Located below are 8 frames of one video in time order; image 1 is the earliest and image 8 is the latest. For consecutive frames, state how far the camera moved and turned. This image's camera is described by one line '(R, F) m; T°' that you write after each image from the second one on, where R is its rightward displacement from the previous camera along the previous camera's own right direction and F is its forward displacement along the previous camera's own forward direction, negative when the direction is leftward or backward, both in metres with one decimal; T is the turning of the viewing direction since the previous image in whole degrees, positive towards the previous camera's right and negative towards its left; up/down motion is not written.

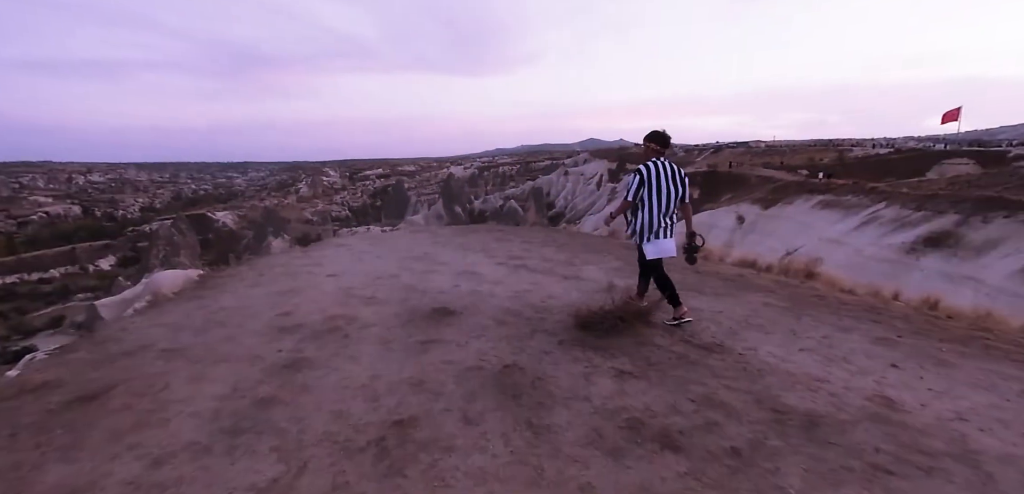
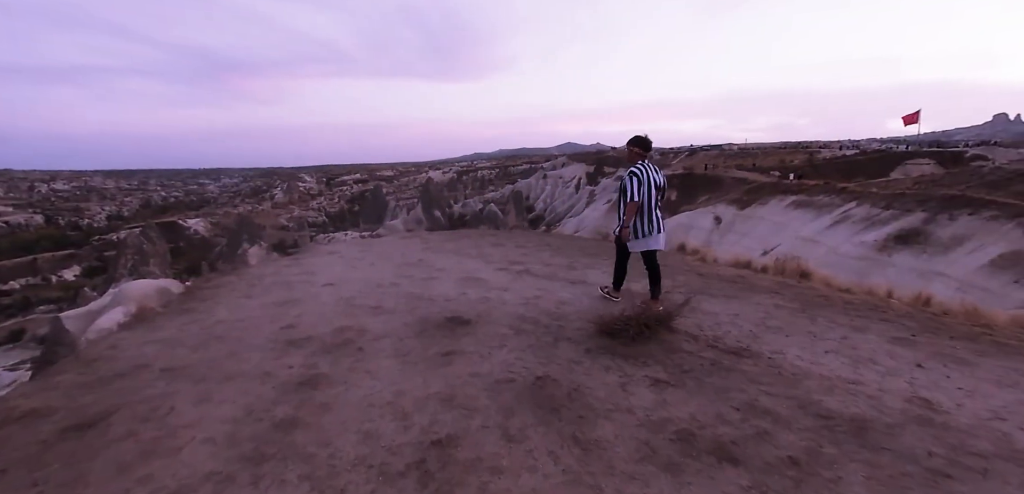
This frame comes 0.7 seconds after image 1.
(-0.4, +0.2) m; +3°
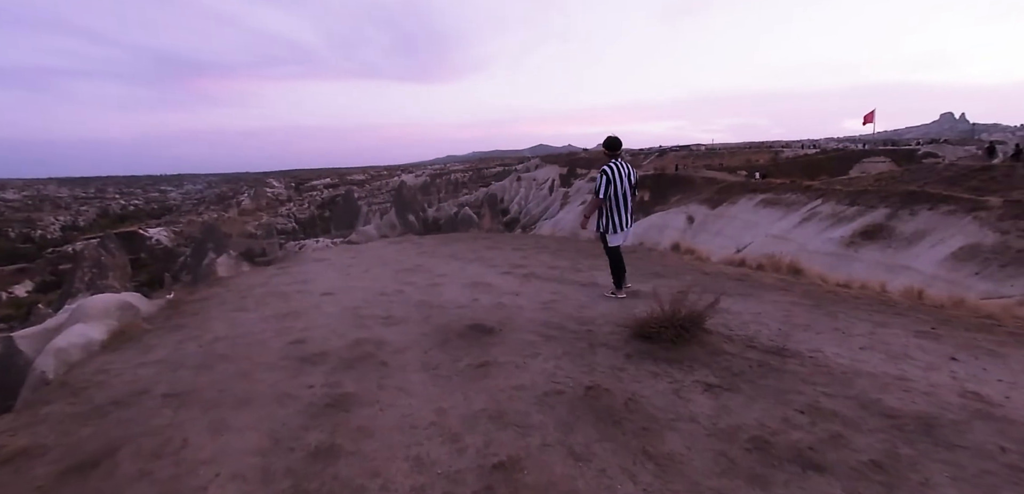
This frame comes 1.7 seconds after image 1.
(-0.5, +0.3) m; +3°
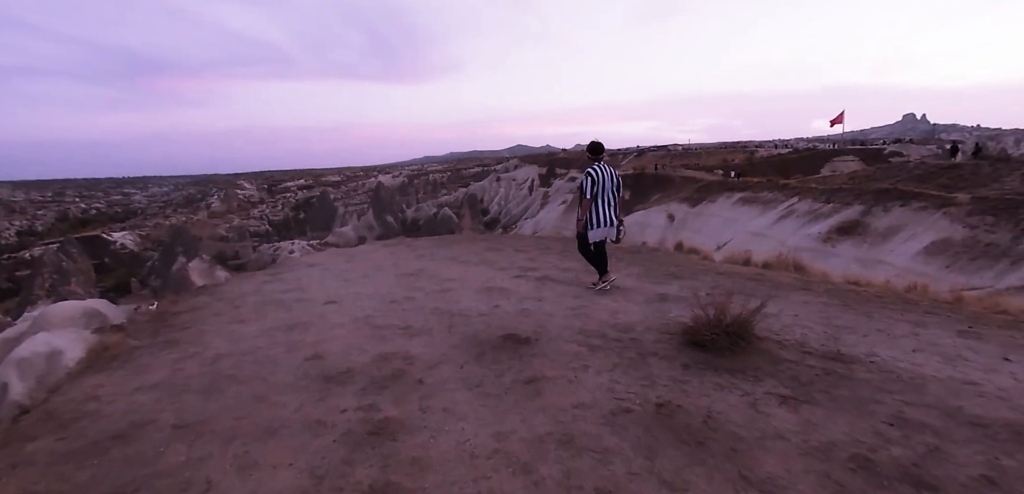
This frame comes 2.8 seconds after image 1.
(-0.5, +0.3) m; +3°
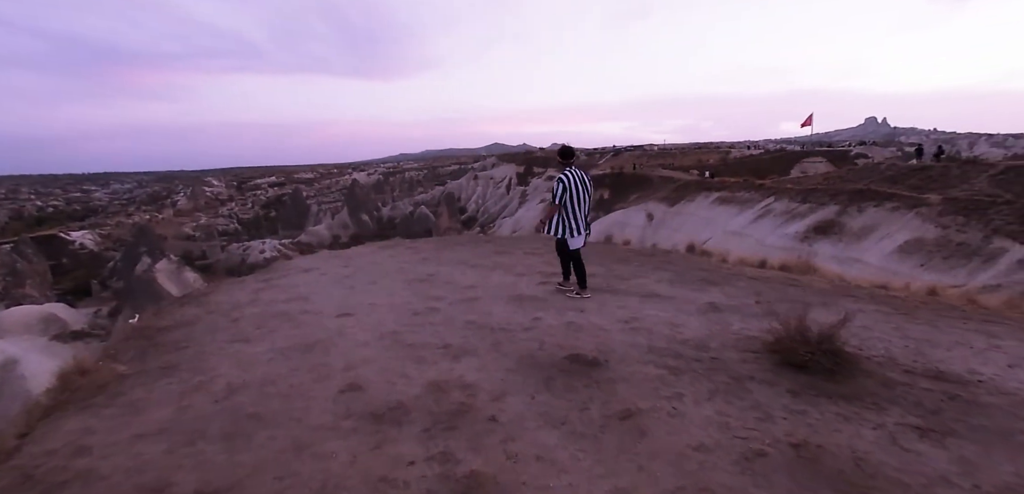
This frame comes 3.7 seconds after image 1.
(-0.7, +0.6) m; +3°
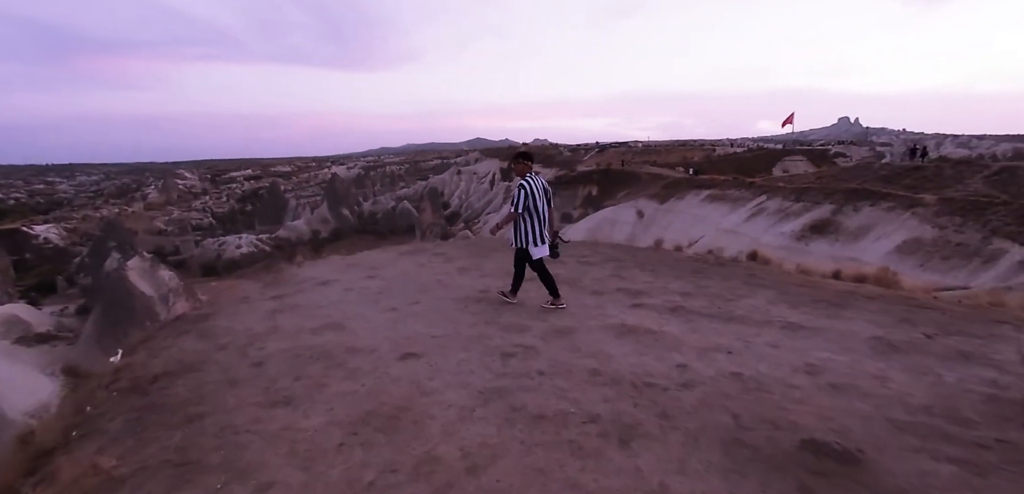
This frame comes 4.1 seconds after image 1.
(-1.1, +1.3) m; +3°
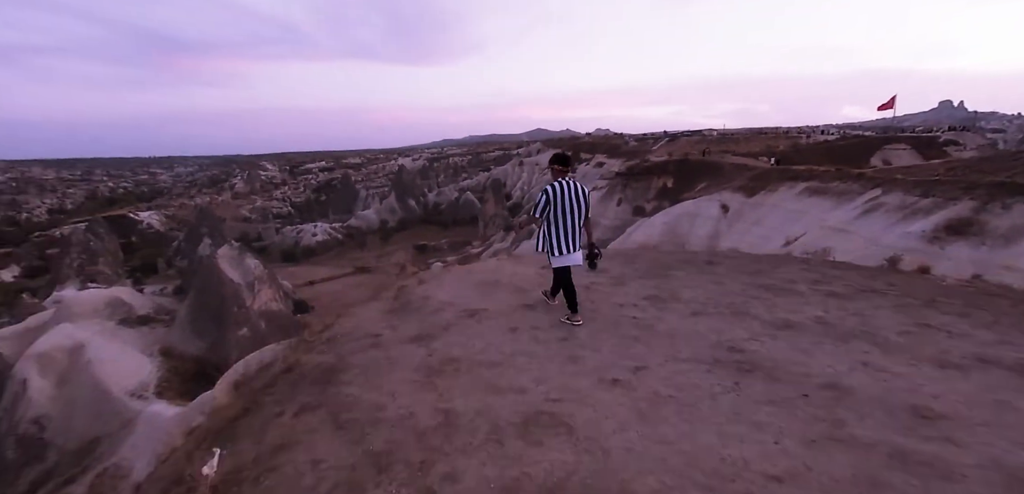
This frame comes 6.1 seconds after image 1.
(-1.7, +2.0) m; -7°
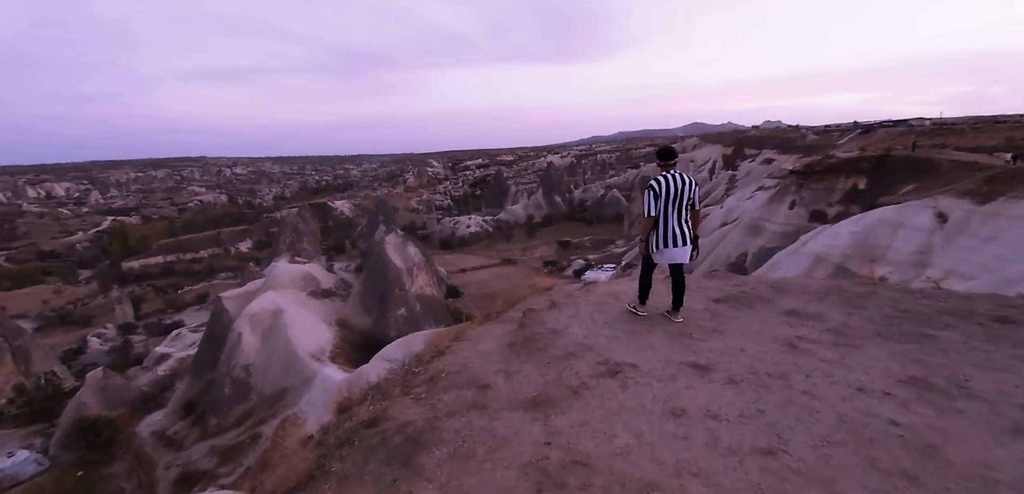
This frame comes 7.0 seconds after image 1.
(+1.6, +0.5) m; -17°
